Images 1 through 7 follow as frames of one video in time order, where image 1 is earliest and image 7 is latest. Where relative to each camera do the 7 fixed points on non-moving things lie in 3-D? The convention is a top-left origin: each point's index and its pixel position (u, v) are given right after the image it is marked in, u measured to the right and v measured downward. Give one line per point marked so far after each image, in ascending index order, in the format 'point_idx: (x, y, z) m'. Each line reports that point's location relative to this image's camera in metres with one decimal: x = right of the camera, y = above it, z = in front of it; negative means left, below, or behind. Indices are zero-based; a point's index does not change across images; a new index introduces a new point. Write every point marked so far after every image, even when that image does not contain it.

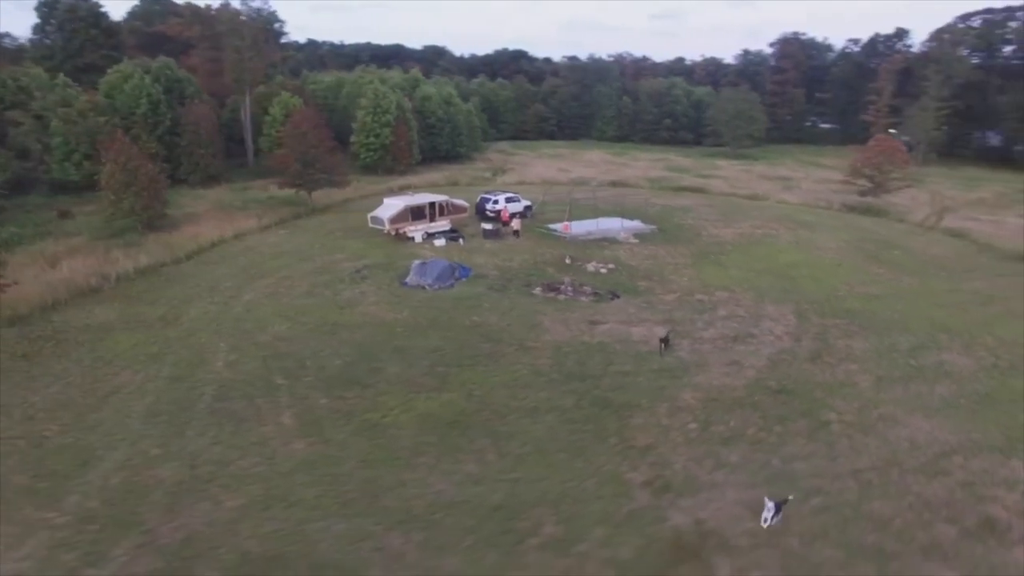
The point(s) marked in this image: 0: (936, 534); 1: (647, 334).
0: (+6.7, -3.9, +9.8) m
1: (+3.8, -1.3, +17.5) m
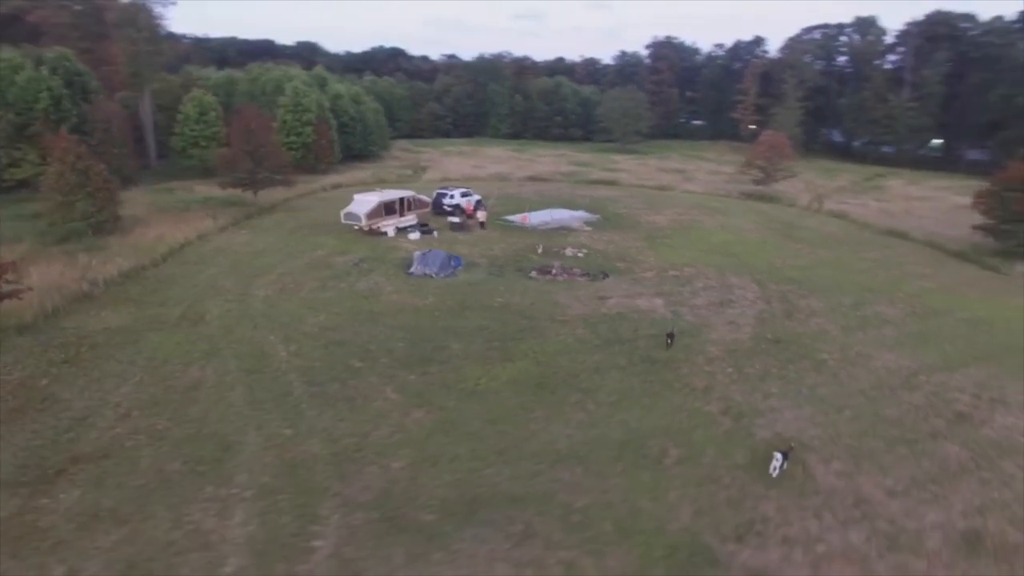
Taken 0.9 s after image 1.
0: (+9.1, -3.0, +13.3) m
1: (+4.5, -0.6, +20.3) m
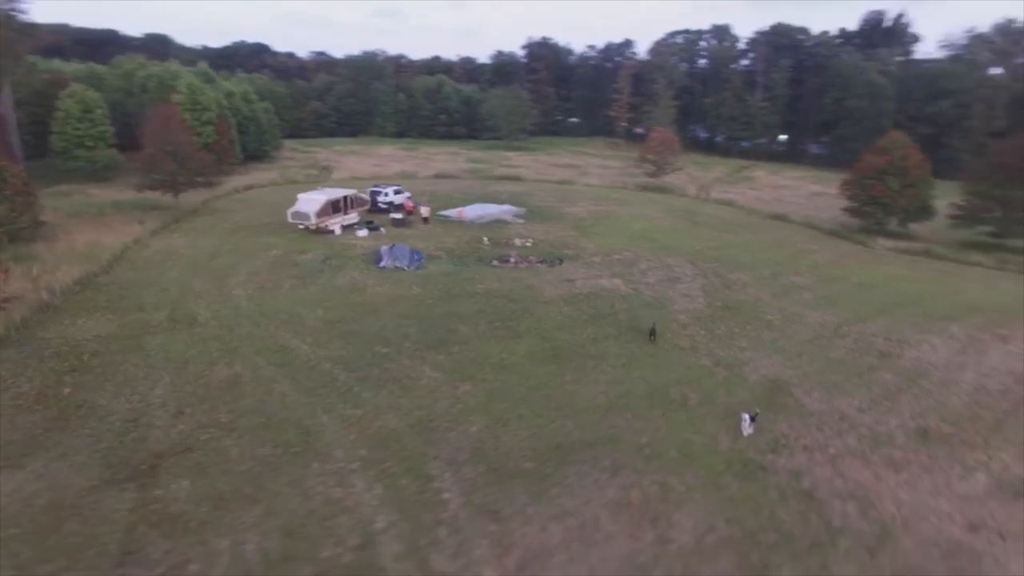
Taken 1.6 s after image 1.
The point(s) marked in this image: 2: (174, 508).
0: (+9.7, -2.1, +16.9) m
1: (+3.7, +0.1, +22.7) m
2: (-5.4, -3.5, +9.9) m
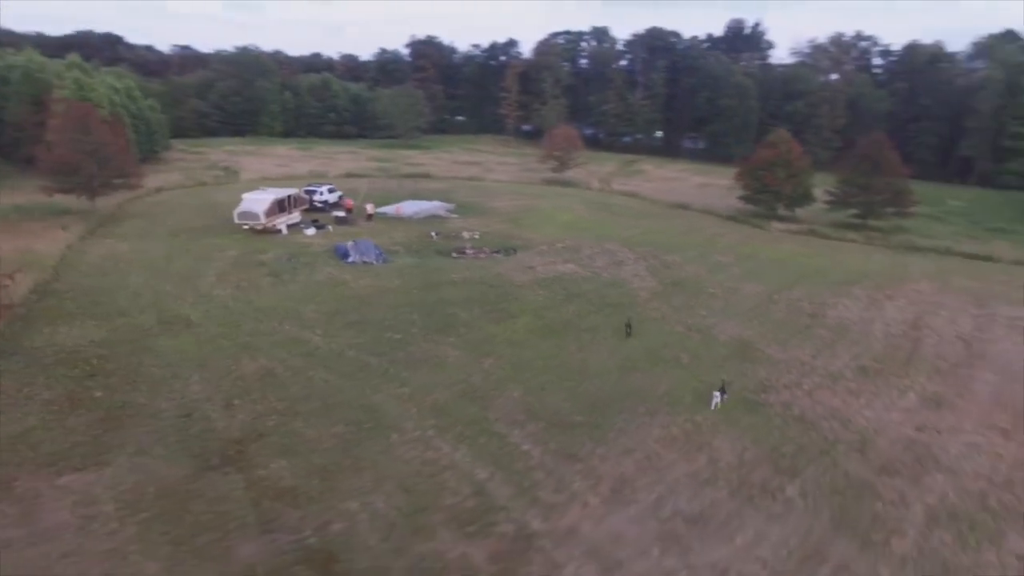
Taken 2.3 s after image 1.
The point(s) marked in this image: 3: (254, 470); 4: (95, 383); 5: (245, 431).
0: (+9.4, -1.1, +20.4) m
1: (+2.3, +0.7, +24.9) m
2: (-3.8, -3.3, +10.6) m
3: (-4.6, -3.2, +11.0) m
4: (-9.4, -2.2, +13.9) m
5: (-5.3, -2.8, +12.3) m
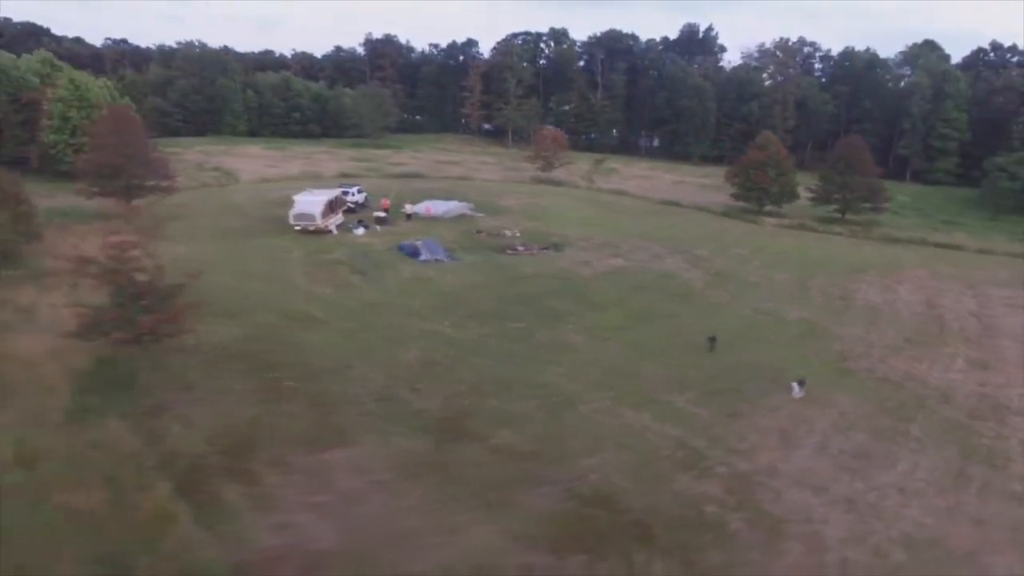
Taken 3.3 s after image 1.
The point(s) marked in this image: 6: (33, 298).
0: (+12.3, -0.6, +23.5) m
1: (+4.7, +1.1, +27.3) m
2: (+0.2, -3.2, +12.4) m
3: (-0.6, -3.1, +12.7) m
4: (-5.7, -2.2, +15.2) m
5: (-1.5, -2.7, +14.0) m
6: (-14.8, -0.3, +19.2) m
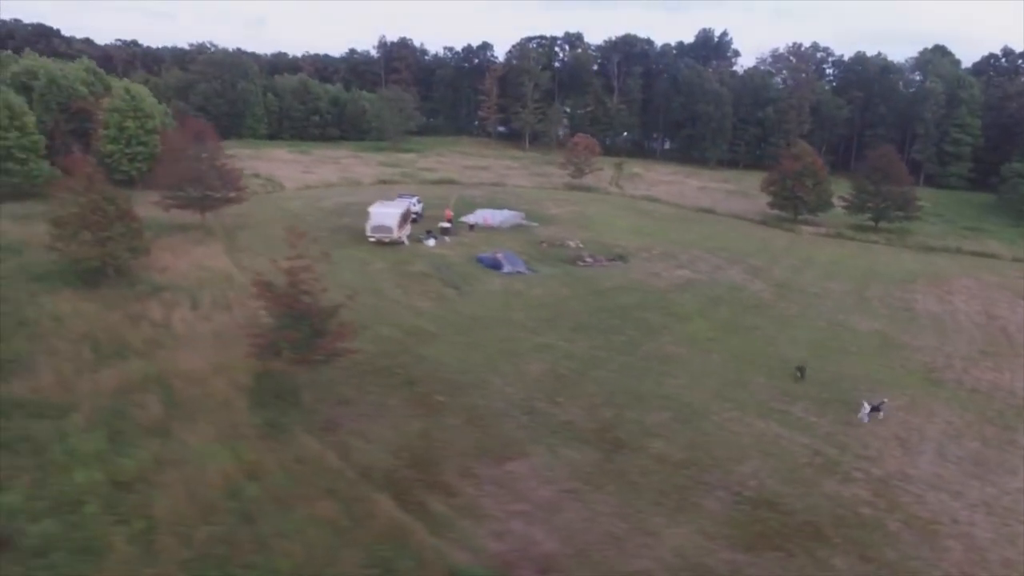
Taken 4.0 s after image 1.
0: (+15.7, -1.1, +24.9) m
1: (+8.0, +0.6, +28.6) m
2: (+3.6, -3.7, +13.7) m
3: (+2.8, -3.6, +14.0) m
4: (-2.3, -2.7, +16.4) m
5: (+1.9, -3.2, +15.2) m
6: (-11.4, -0.8, +20.3) m
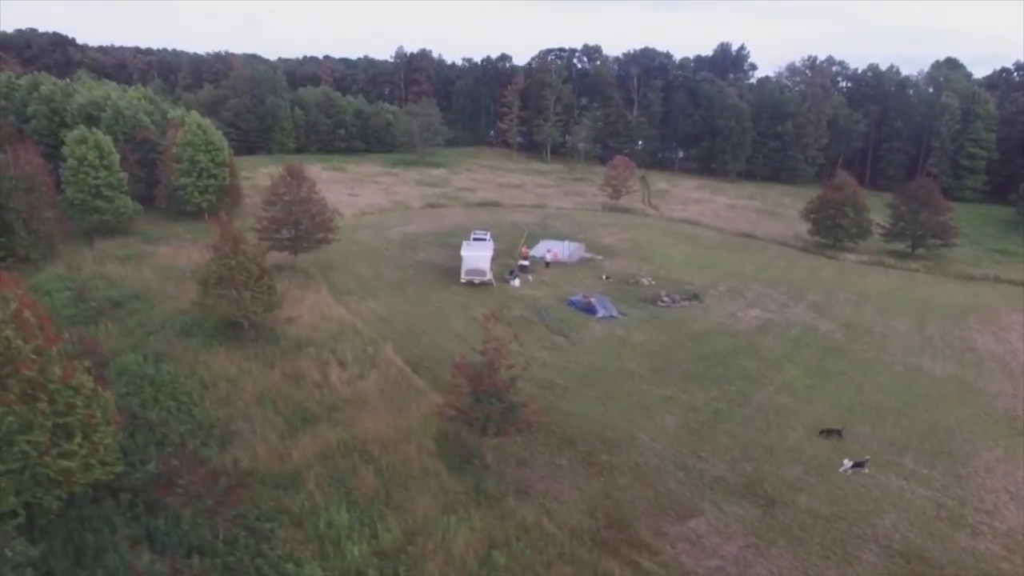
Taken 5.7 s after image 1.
0: (+20.0, -3.0, +27.2) m
1: (+12.4, -1.3, +30.8) m
2: (+8.1, -5.8, +15.9) m
3: (+7.3, -5.7, +16.2) m
4: (+2.2, -4.8, +18.5) m
5: (+6.4, -5.3, +17.4) m
6: (-7.0, -2.9, +22.4) m
